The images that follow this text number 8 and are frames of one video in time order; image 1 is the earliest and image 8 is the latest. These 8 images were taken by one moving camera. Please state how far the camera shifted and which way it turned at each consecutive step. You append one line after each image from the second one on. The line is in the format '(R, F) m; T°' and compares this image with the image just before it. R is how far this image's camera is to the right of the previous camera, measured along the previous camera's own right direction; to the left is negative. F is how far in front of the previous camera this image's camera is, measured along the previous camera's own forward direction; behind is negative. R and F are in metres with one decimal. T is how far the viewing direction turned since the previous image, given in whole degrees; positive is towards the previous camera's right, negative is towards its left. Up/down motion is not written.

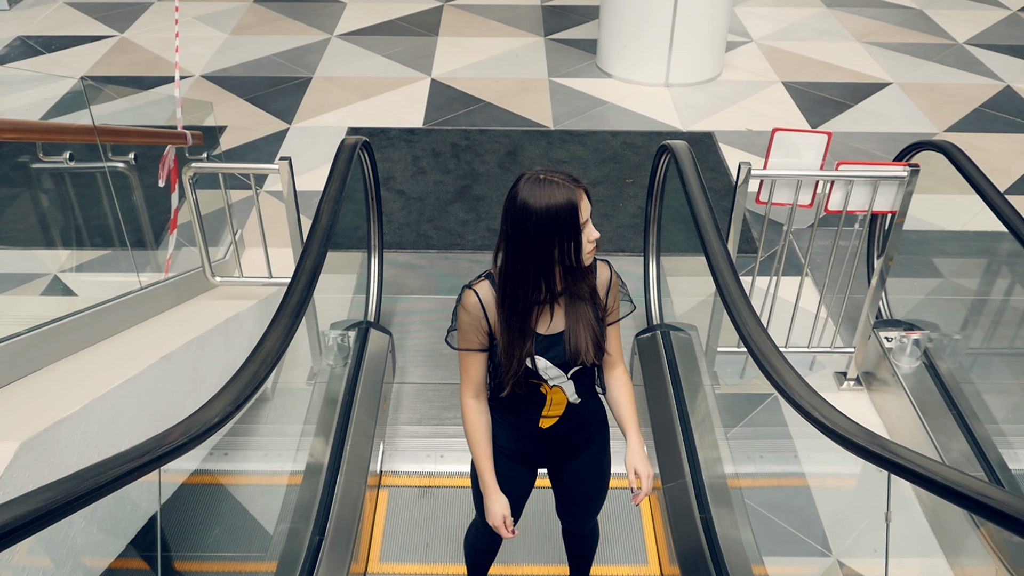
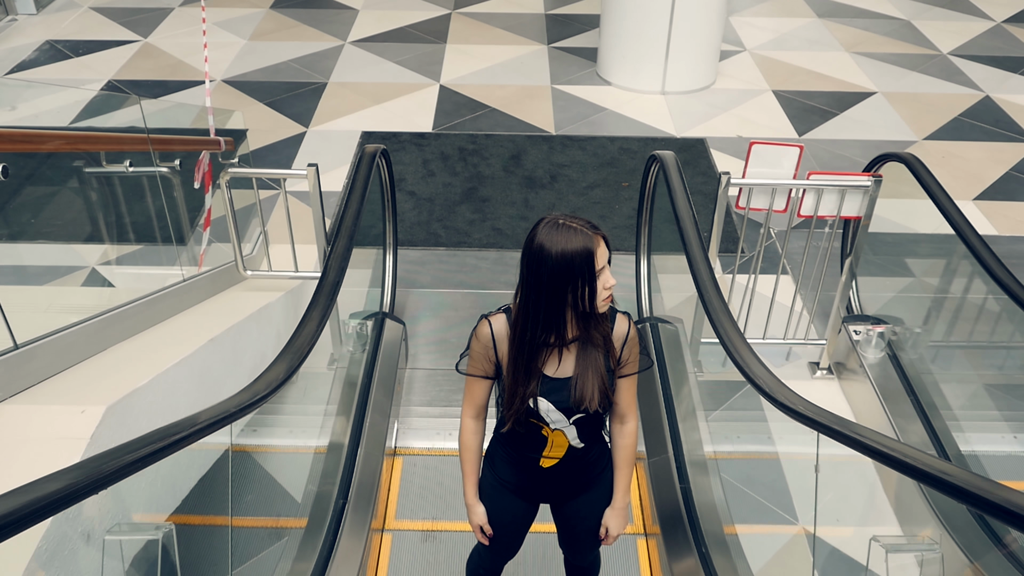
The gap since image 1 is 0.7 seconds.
(0.0, -0.3) m; 0°
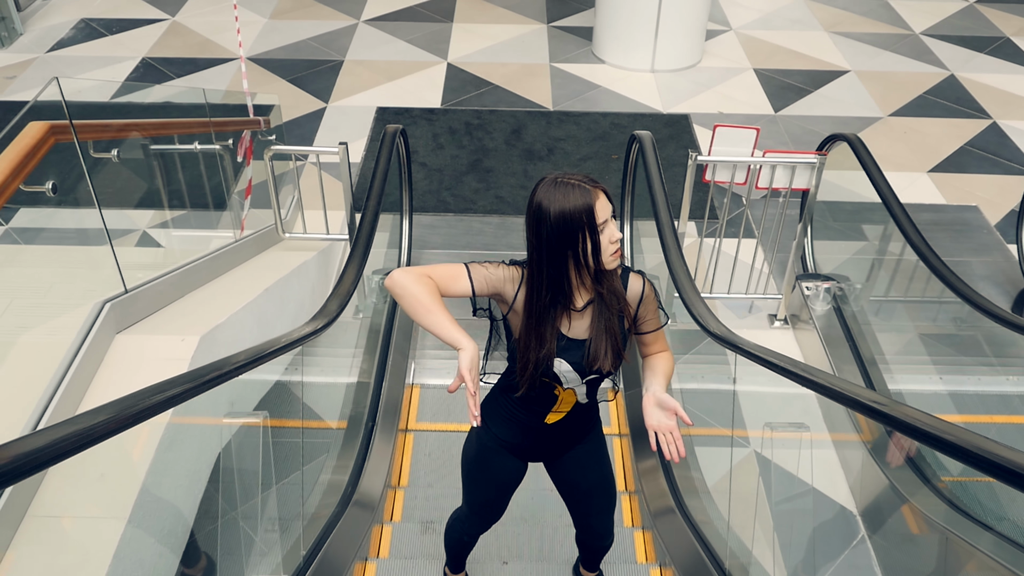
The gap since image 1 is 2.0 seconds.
(0.0, -0.6) m; 0°
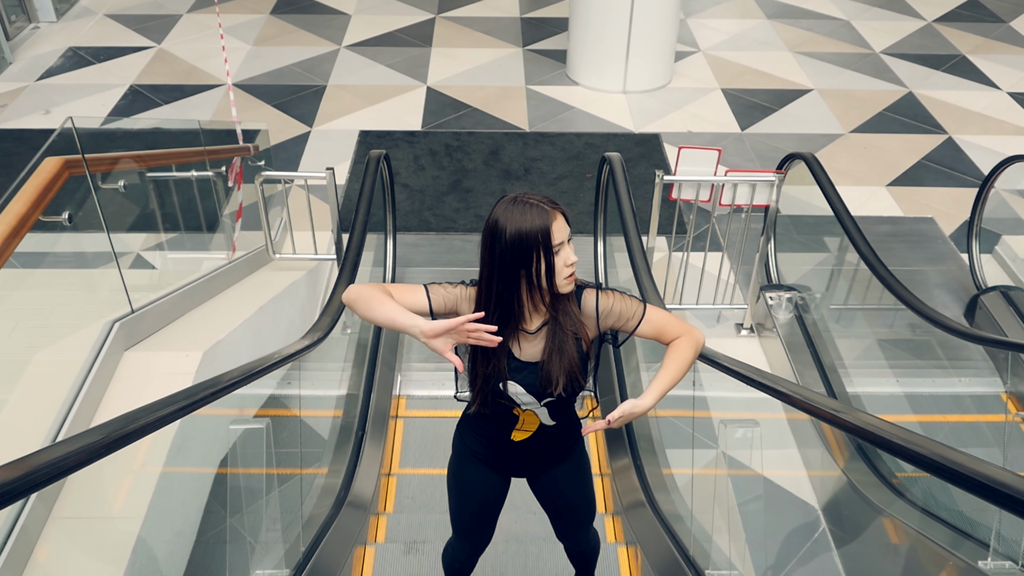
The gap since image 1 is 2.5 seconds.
(0.0, -0.2) m; +1°
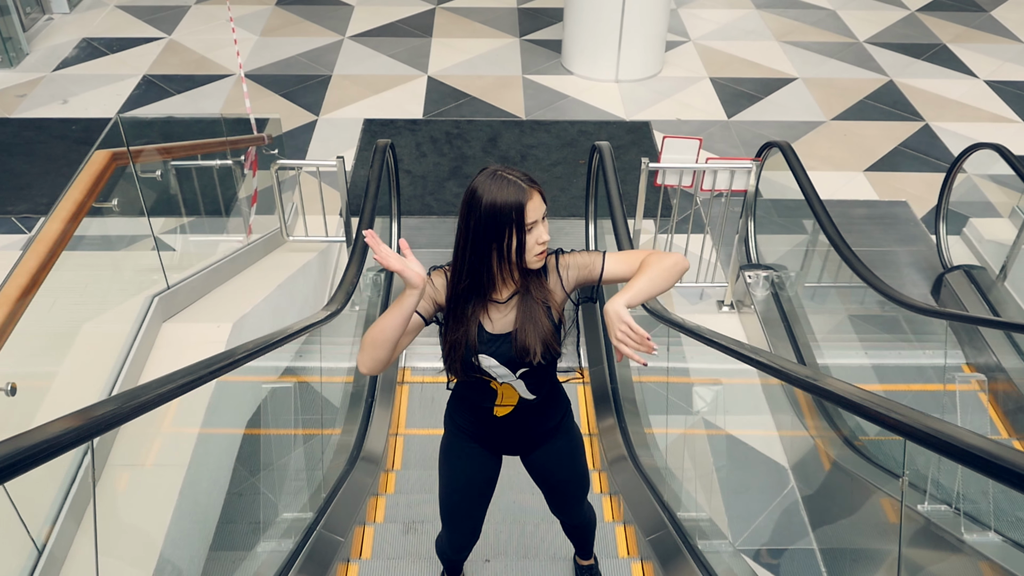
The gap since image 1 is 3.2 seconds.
(0.0, -0.3) m; 0°
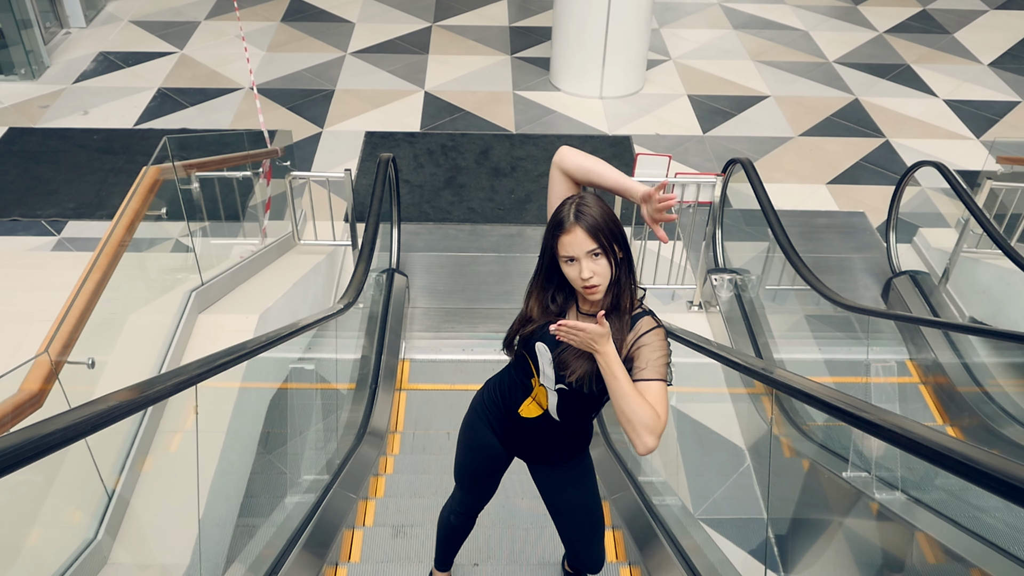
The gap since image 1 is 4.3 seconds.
(0.0, -0.5) m; +1°
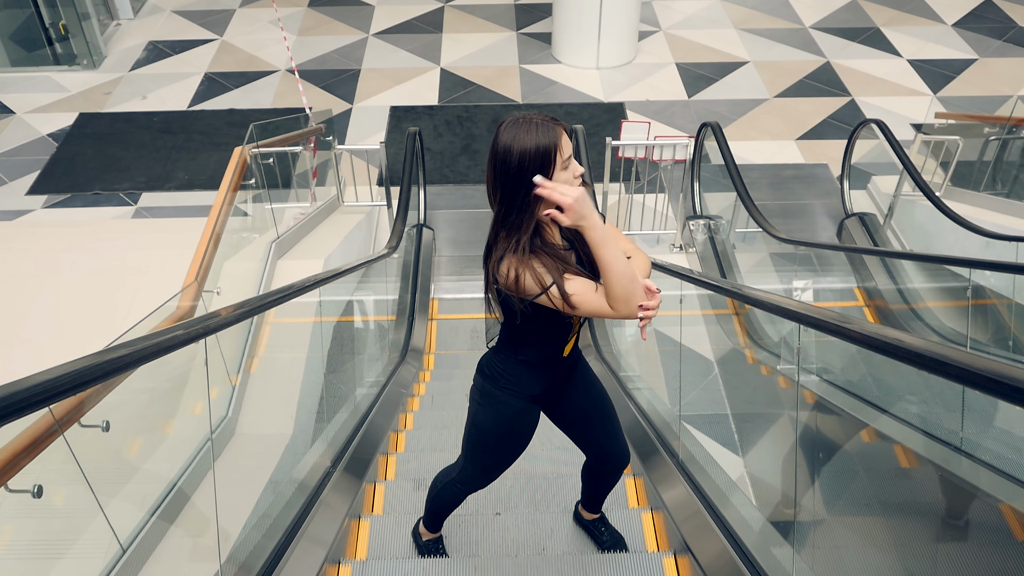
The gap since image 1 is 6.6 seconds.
(0.0, -1.0) m; -1°
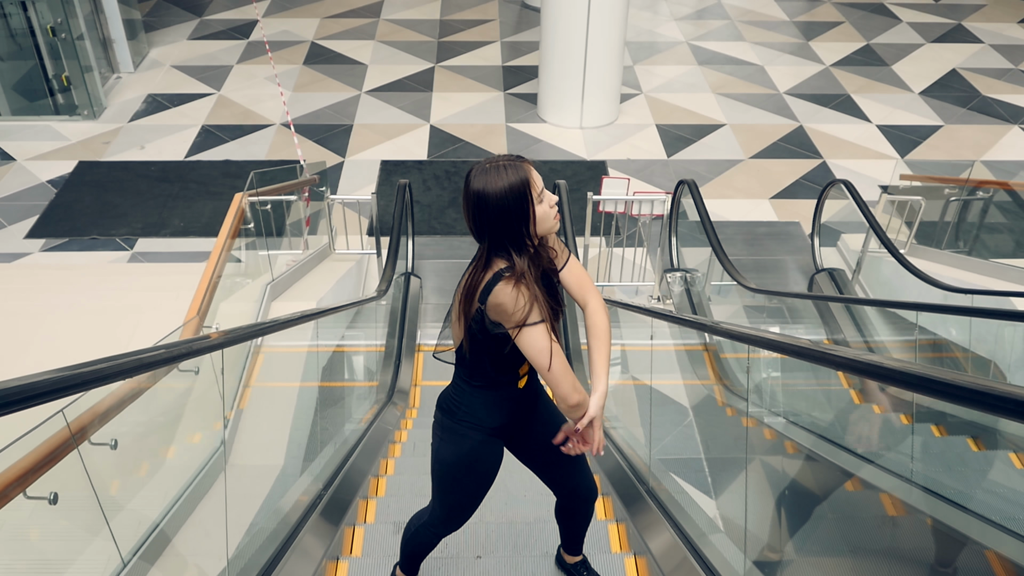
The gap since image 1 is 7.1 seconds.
(0.0, -0.2) m; +1°
